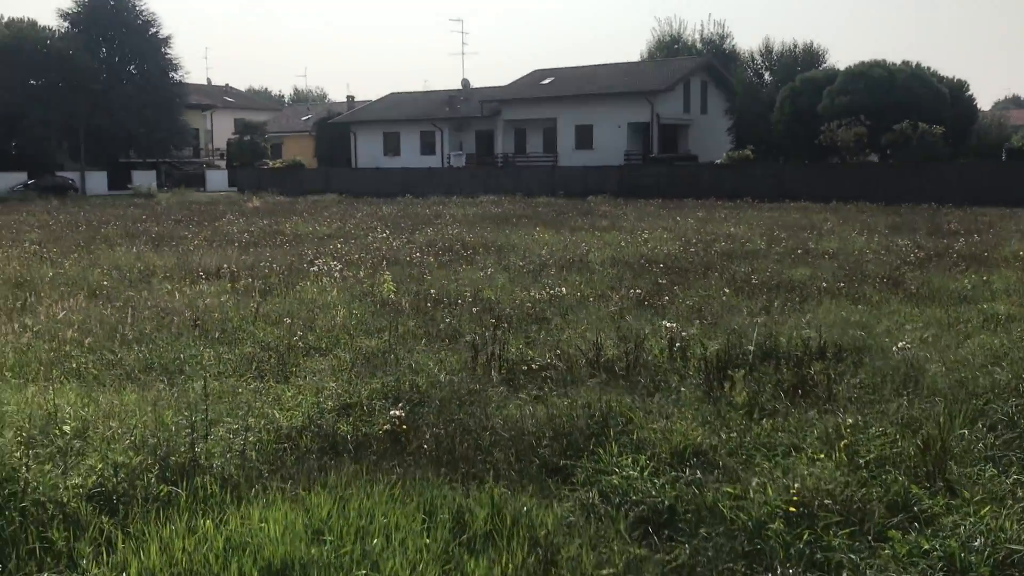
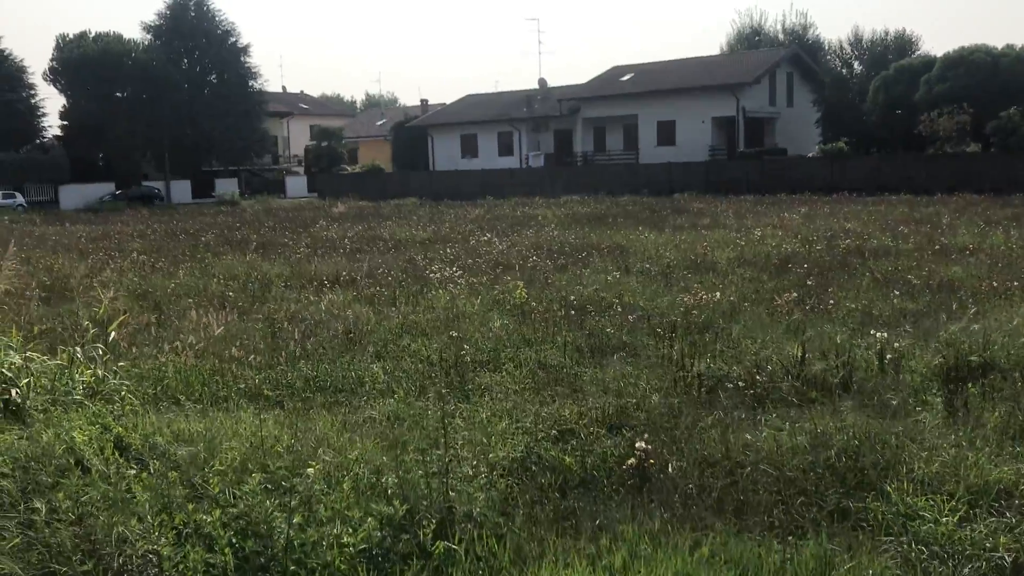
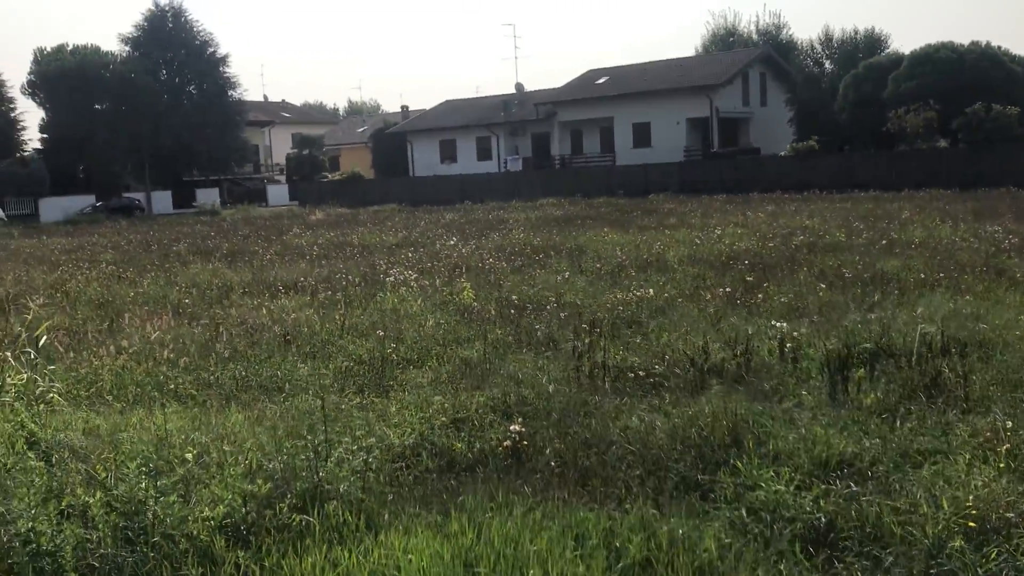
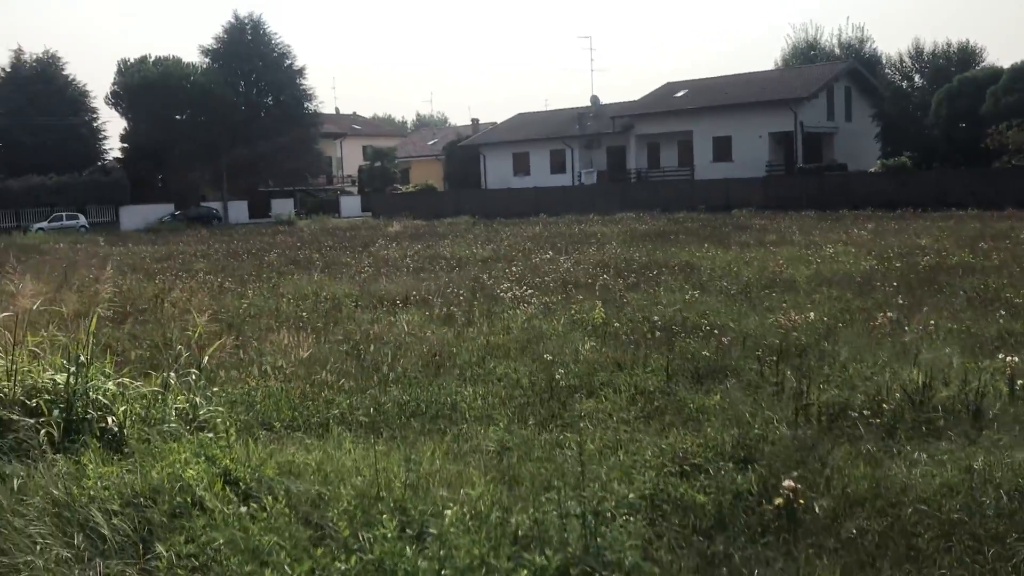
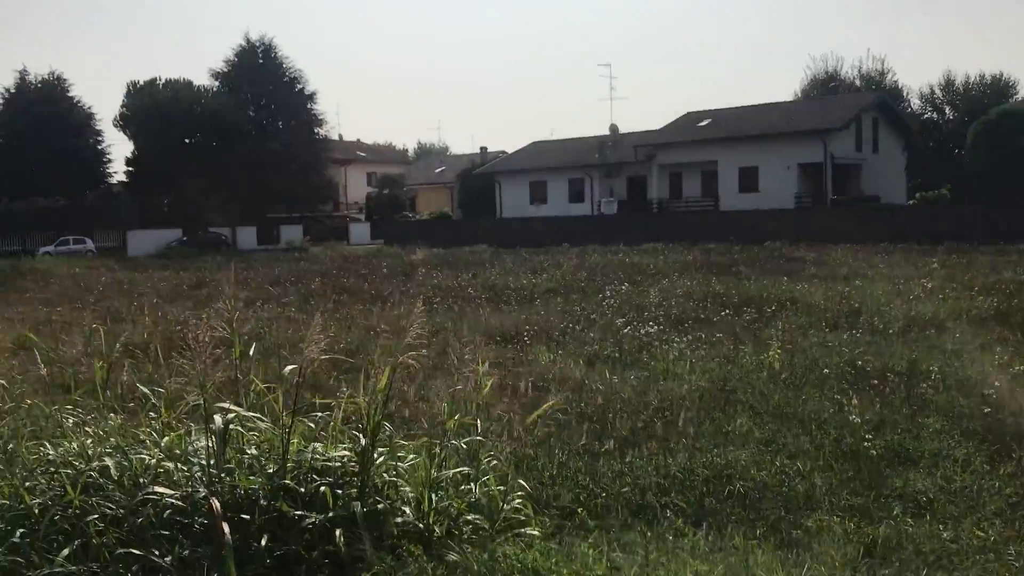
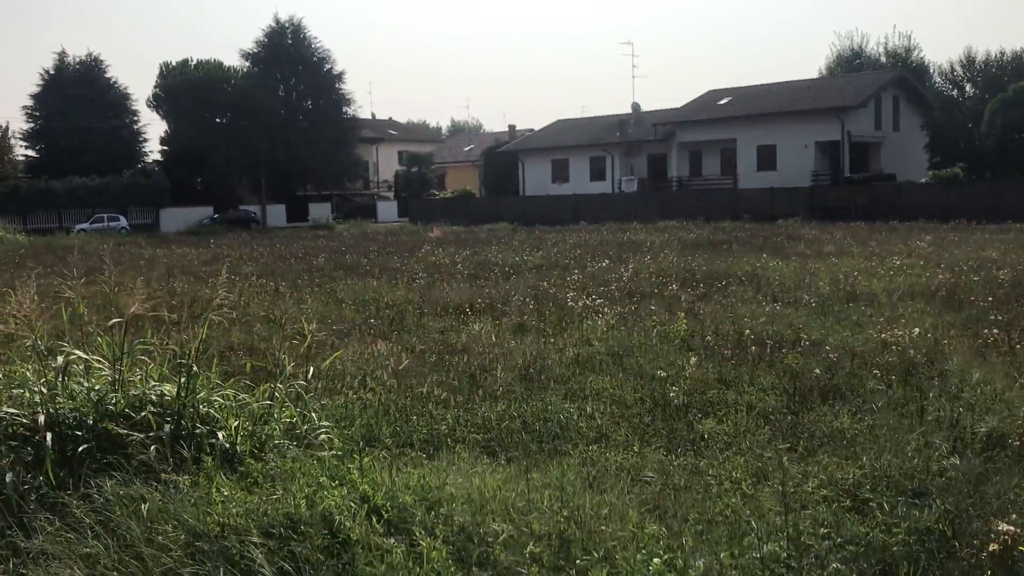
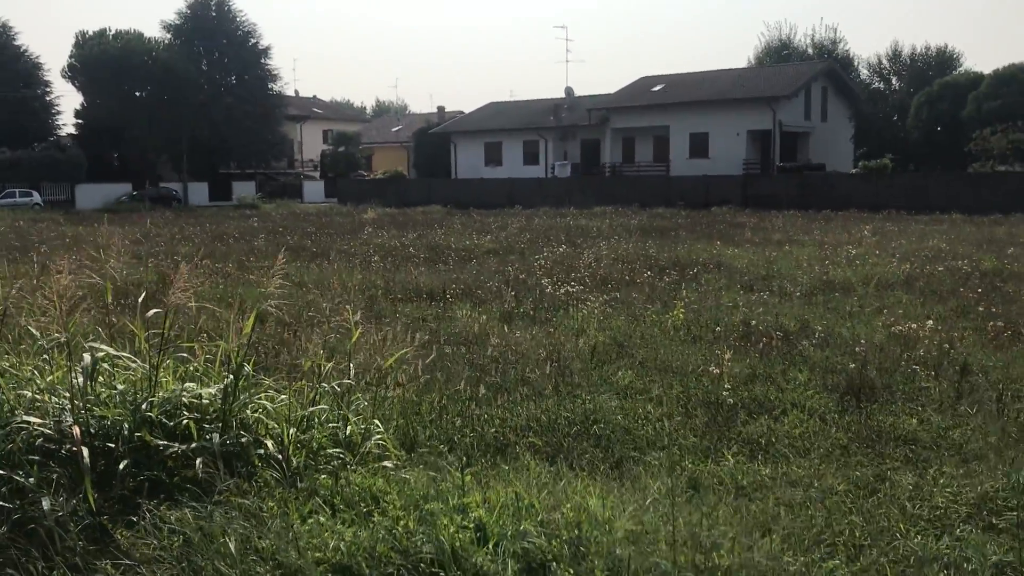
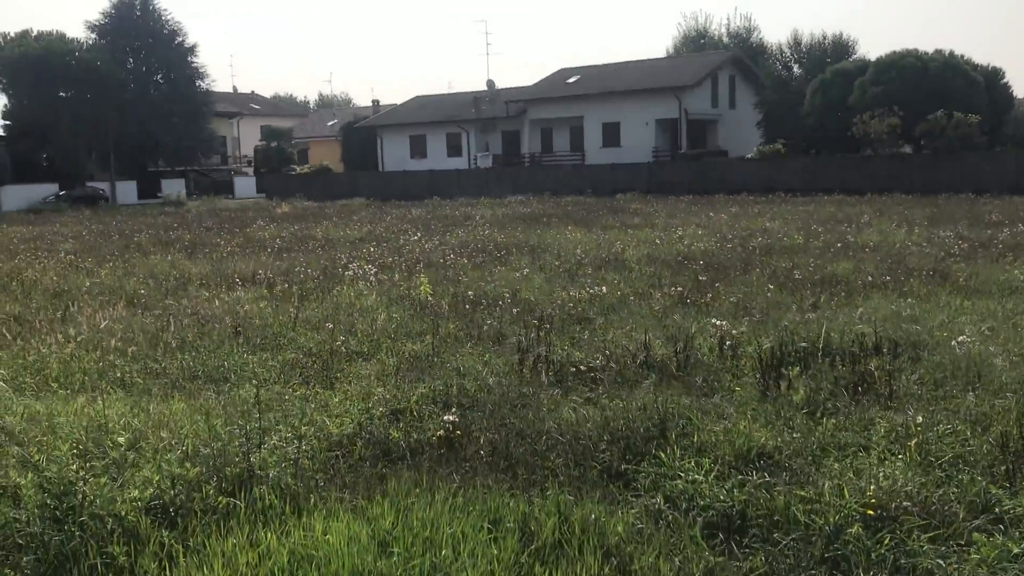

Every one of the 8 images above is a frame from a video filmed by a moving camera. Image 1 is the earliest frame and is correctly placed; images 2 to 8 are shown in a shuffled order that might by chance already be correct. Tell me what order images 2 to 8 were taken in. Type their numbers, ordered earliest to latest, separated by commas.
8, 3, 2, 4, 6, 7, 5
